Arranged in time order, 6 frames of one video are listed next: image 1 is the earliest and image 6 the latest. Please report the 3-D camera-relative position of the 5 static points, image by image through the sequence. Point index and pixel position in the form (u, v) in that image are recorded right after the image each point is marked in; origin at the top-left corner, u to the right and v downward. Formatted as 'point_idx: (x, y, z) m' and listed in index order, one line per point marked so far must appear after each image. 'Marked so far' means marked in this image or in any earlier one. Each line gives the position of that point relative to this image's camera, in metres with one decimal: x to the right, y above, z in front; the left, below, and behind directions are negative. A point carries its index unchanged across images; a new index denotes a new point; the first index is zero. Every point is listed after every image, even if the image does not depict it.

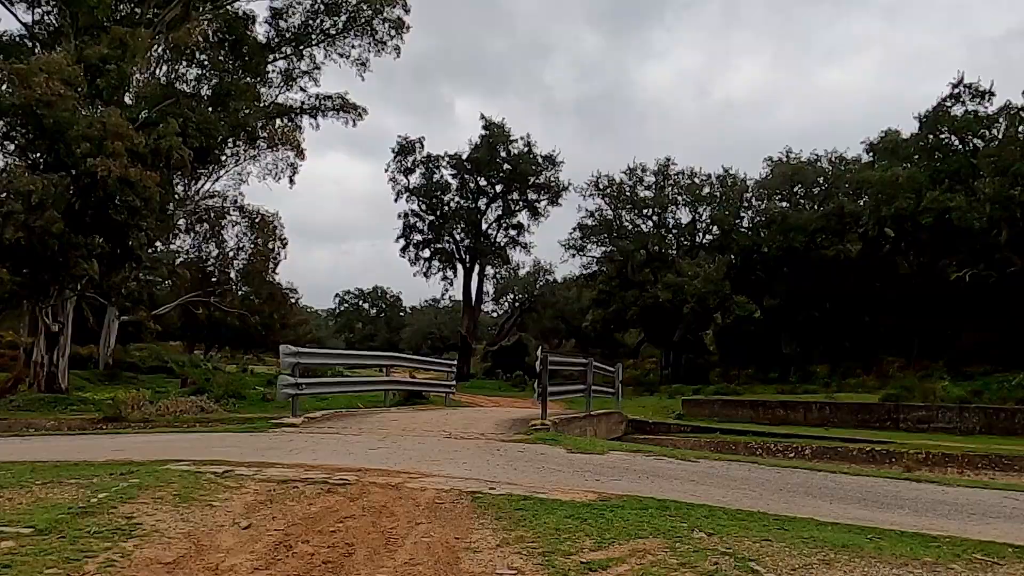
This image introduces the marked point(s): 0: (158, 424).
0: (-7.8, -3.0, +17.5) m
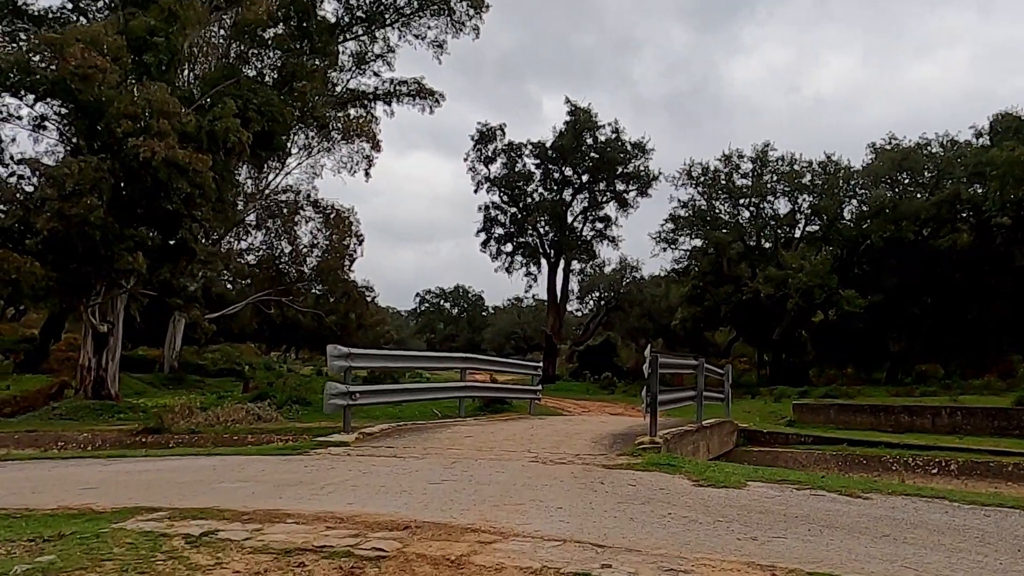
0: (-5.9, -2.8, +15.3) m
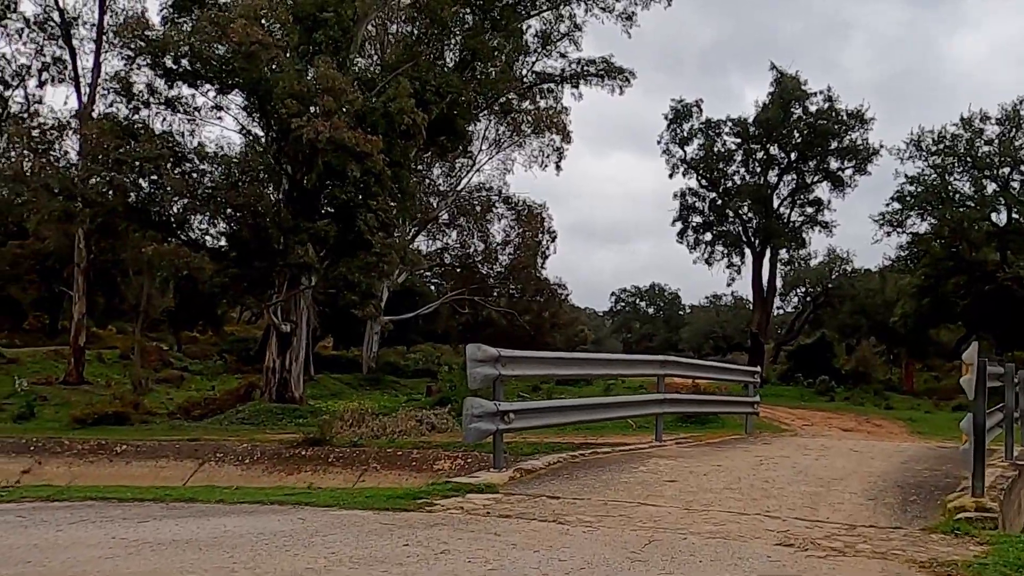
0: (-2.5, -2.7, +13.5) m
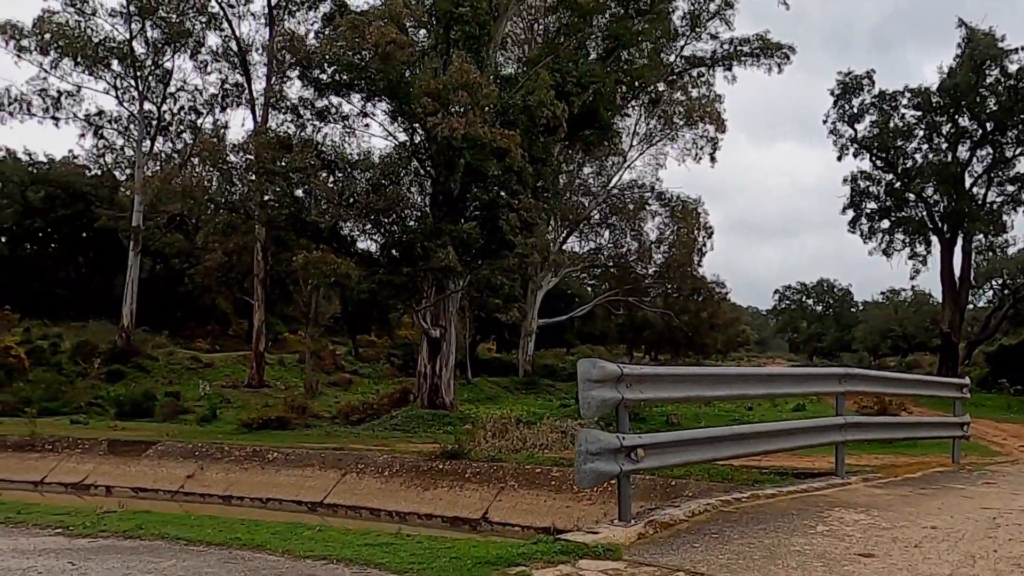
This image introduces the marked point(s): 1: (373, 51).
0: (-0.1, -2.8, +12.6) m
1: (-3.2, +5.4, +17.8) m
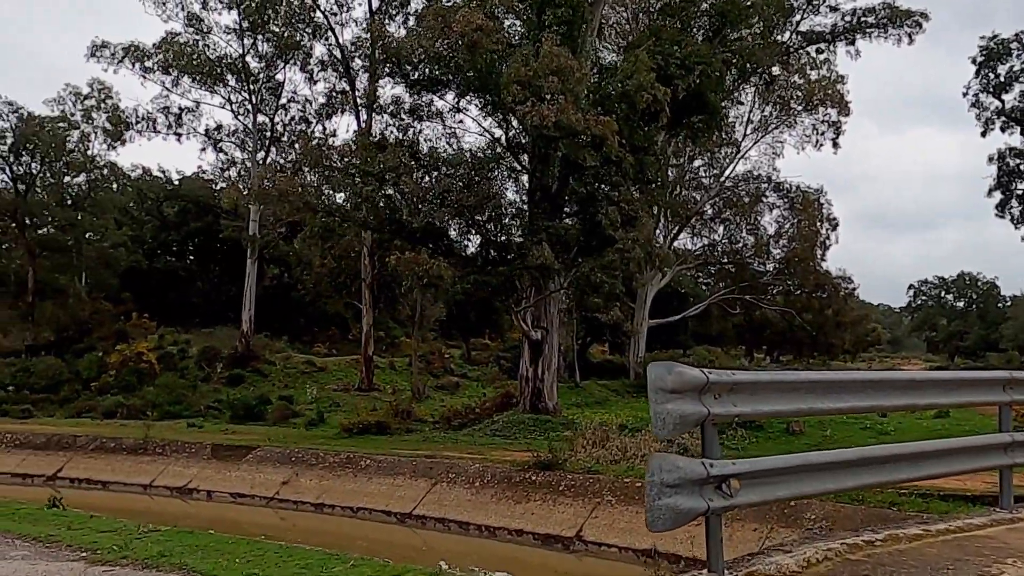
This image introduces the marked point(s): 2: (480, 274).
0: (+1.4, -2.7, +11.6) m
1: (-1.1, +5.4, +17.2) m
2: (-0.8, +0.3, +18.4) m
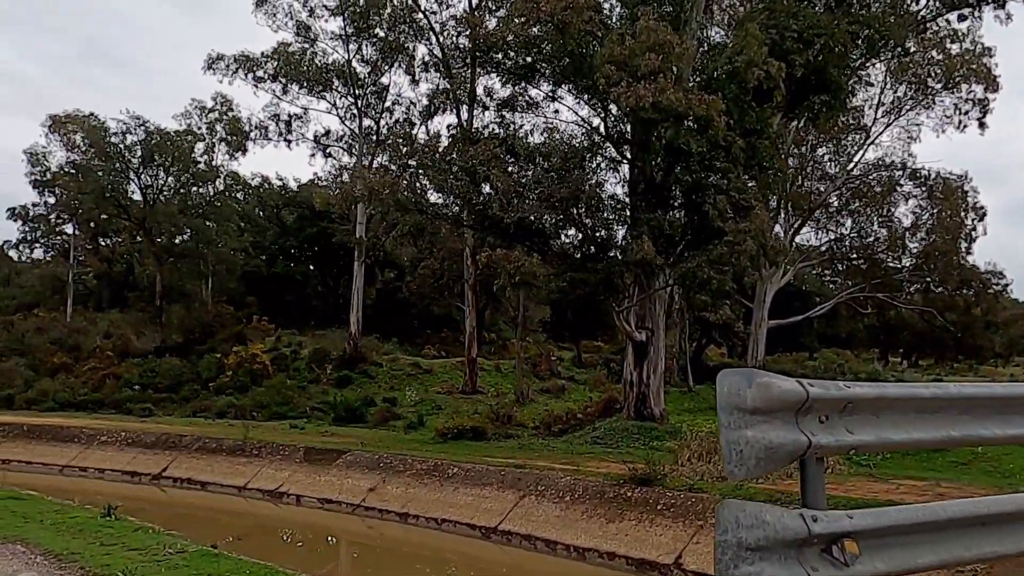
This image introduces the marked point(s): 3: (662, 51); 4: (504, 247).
0: (+2.7, -2.7, +10.3) m
1: (+0.9, +5.4, +16.2) m
2: (+1.4, +0.4, +17.3) m
3: (+2.9, +4.5, +15.1) m
4: (-0.2, +0.9, +17.9) m
